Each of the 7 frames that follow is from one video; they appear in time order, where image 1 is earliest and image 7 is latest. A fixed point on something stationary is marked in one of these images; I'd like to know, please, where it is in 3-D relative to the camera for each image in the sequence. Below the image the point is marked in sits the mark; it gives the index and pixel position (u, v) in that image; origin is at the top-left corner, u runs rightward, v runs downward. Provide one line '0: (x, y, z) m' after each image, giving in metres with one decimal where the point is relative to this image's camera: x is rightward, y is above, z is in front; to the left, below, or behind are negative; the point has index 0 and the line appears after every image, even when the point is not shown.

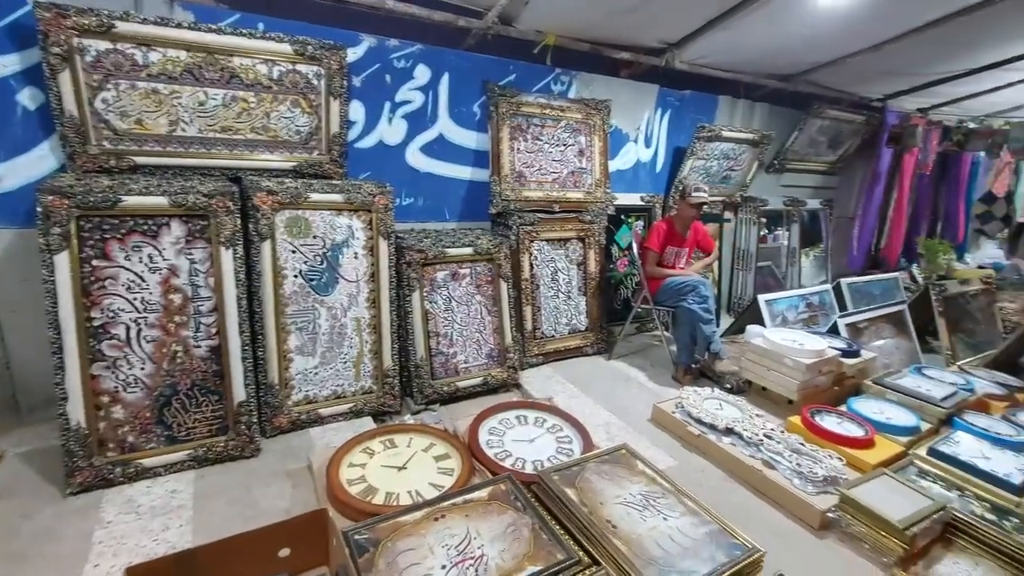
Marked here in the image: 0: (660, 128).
0: (+1.1, +1.1, +3.5) m
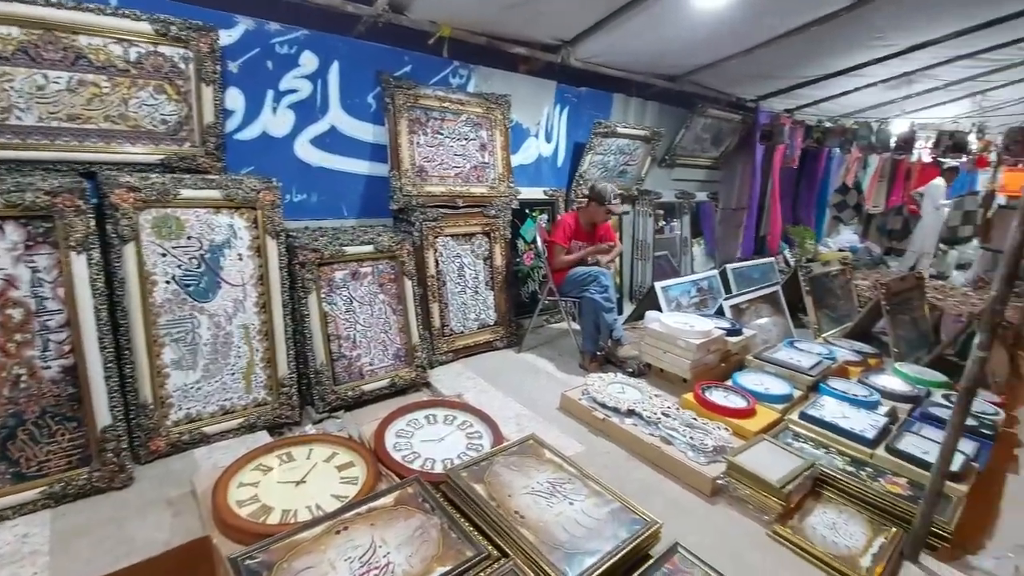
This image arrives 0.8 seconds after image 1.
0: (+0.3, +1.2, +3.6) m
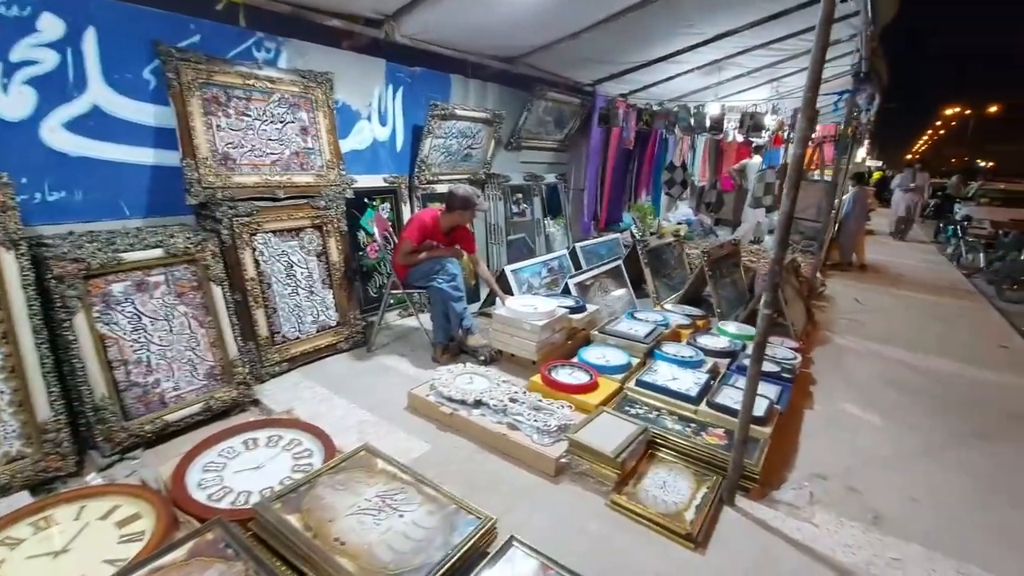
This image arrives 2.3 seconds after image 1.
0: (-0.8, +1.3, +3.4) m
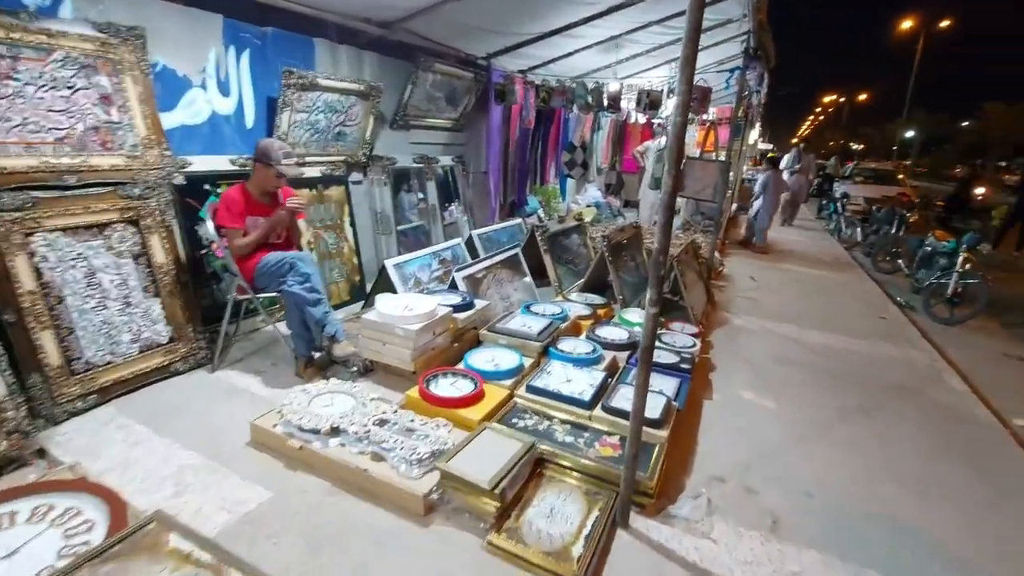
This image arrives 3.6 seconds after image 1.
0: (-1.6, +1.2, +2.8) m
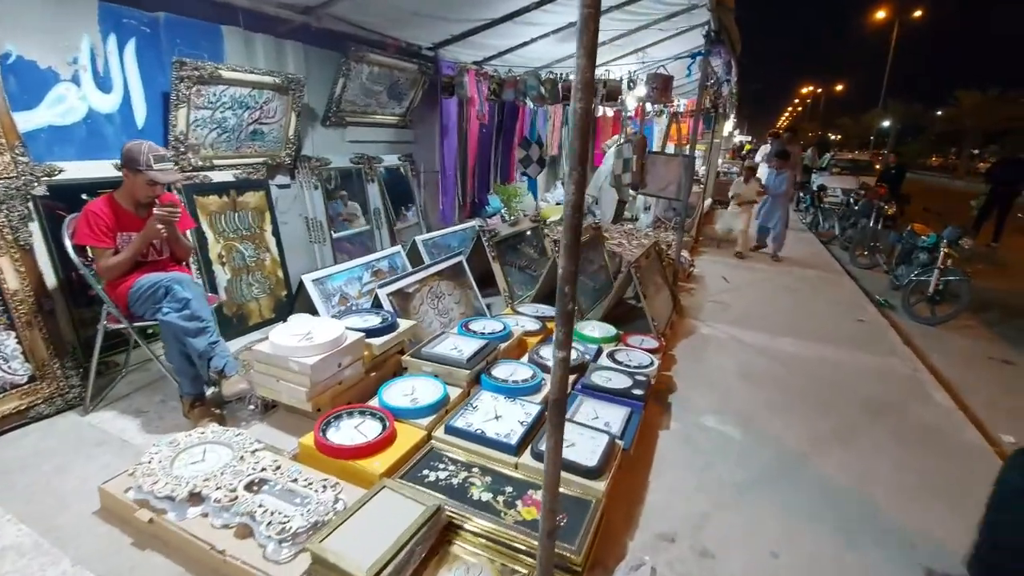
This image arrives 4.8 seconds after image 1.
0: (-1.9, +1.1, +2.4) m
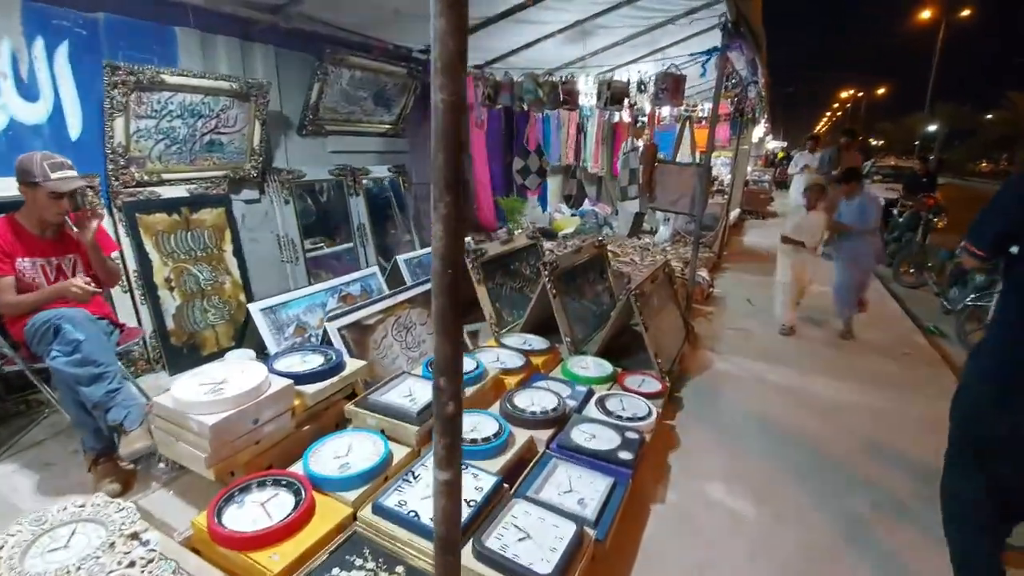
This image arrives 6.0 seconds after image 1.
0: (-2.1, +1.0, +2.2) m
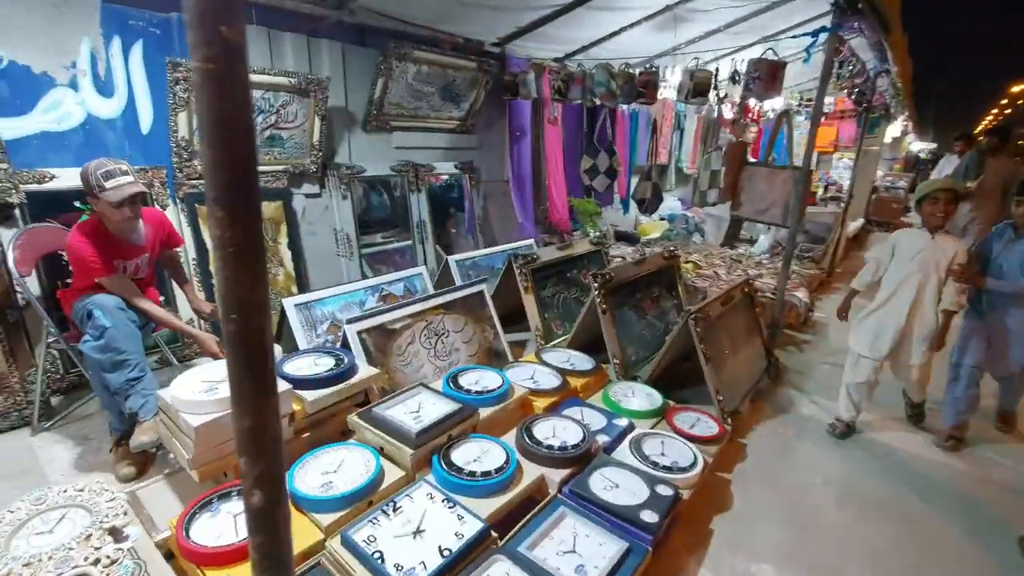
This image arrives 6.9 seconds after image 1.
0: (-1.8, +1.1, +2.3) m
